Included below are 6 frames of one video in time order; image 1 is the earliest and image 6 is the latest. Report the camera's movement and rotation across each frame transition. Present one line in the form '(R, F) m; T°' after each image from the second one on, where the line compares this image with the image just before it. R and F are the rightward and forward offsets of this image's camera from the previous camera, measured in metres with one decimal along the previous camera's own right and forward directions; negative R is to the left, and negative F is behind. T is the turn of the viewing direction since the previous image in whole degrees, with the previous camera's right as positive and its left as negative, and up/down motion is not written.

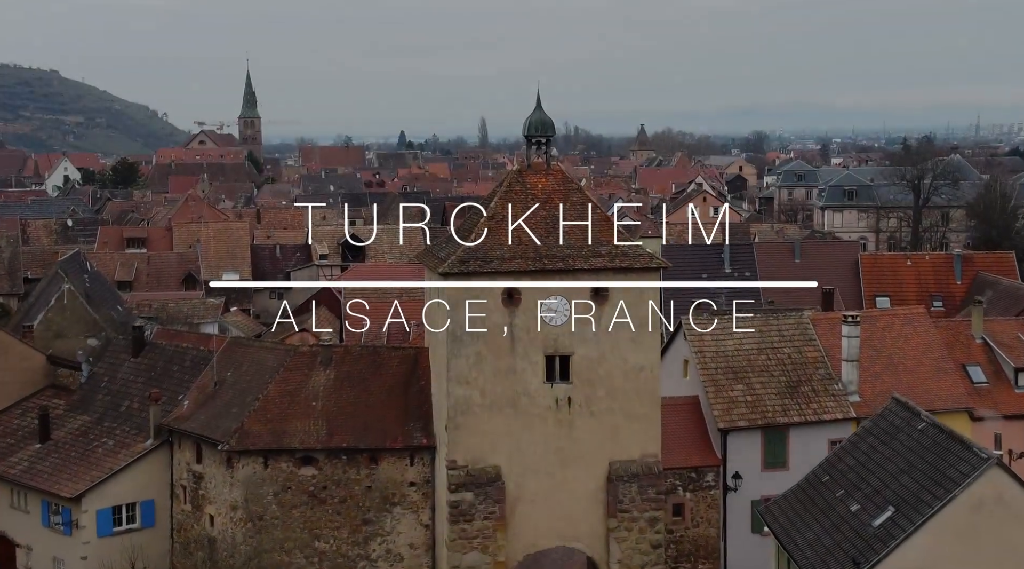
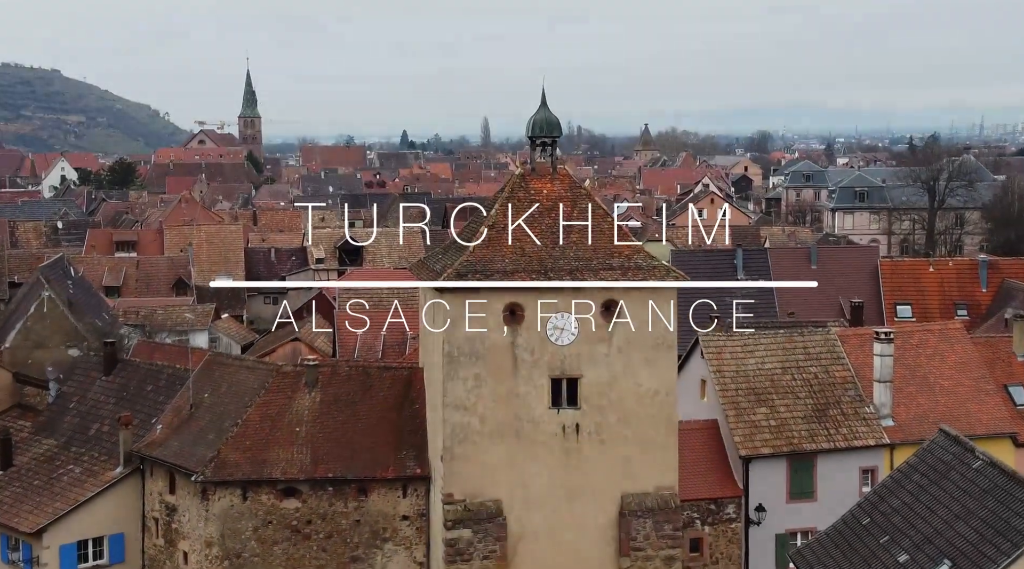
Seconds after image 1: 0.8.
(0.0, +2.0) m; 0°
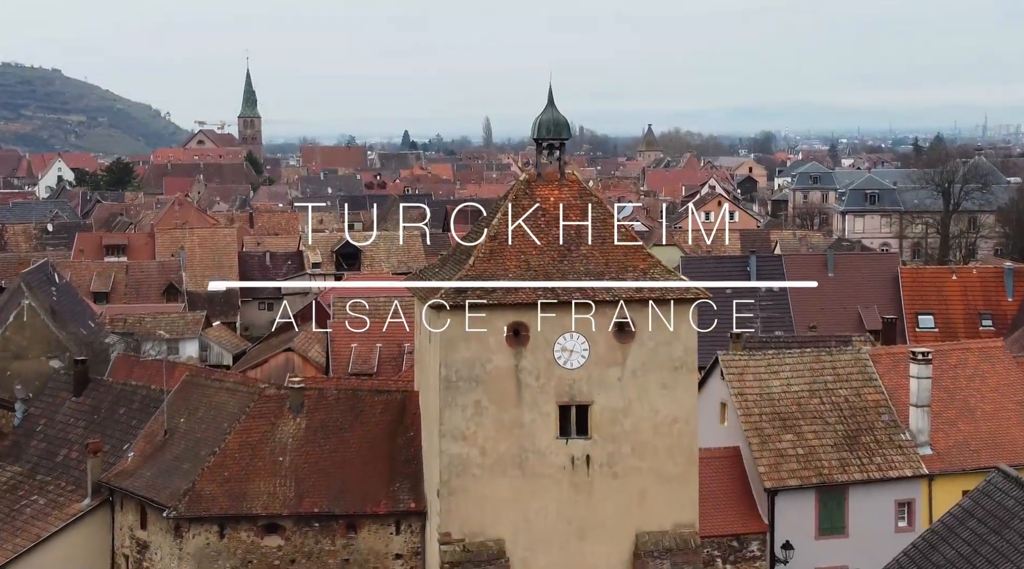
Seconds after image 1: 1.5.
(0.0, +1.8) m; 0°
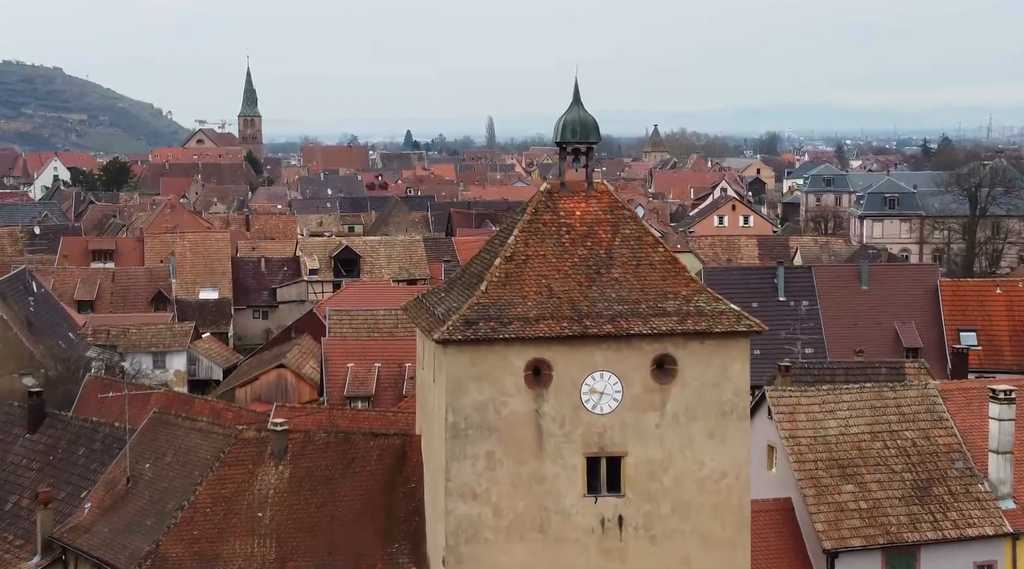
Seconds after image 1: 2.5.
(-0.2, +2.8) m; 0°
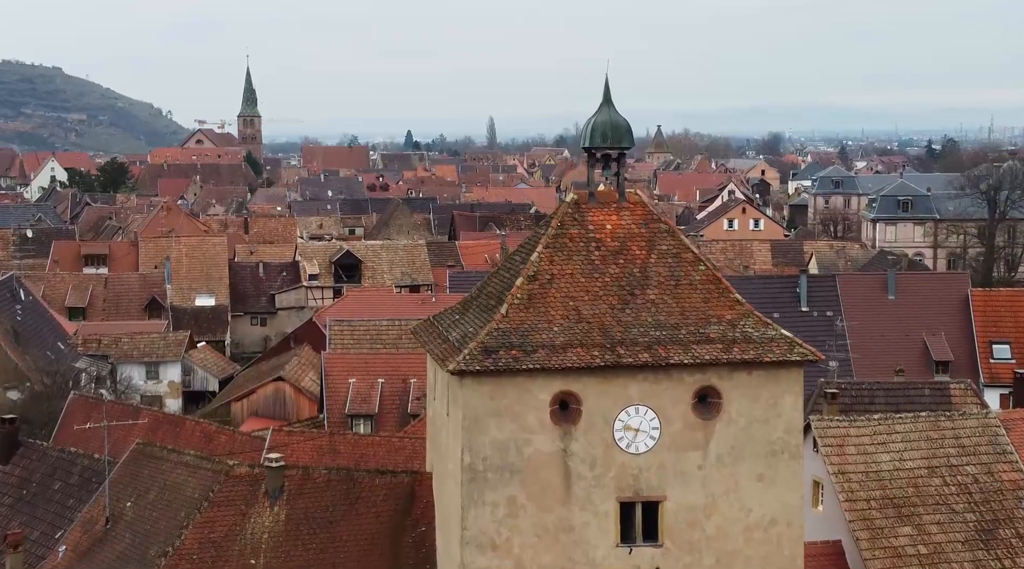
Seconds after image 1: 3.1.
(-0.2, +1.7) m; 0°
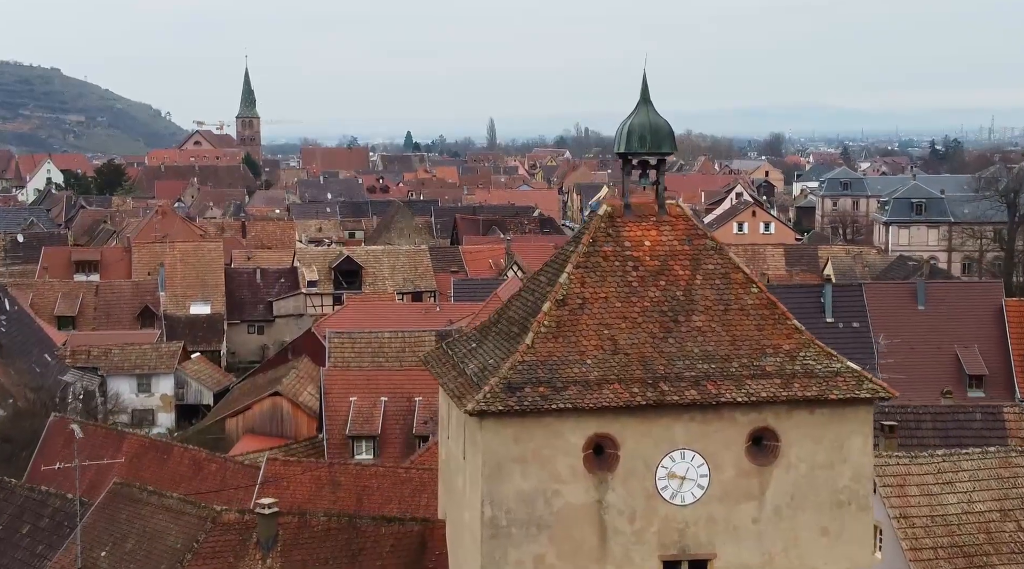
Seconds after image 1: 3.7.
(-0.2, +1.8) m; 0°
